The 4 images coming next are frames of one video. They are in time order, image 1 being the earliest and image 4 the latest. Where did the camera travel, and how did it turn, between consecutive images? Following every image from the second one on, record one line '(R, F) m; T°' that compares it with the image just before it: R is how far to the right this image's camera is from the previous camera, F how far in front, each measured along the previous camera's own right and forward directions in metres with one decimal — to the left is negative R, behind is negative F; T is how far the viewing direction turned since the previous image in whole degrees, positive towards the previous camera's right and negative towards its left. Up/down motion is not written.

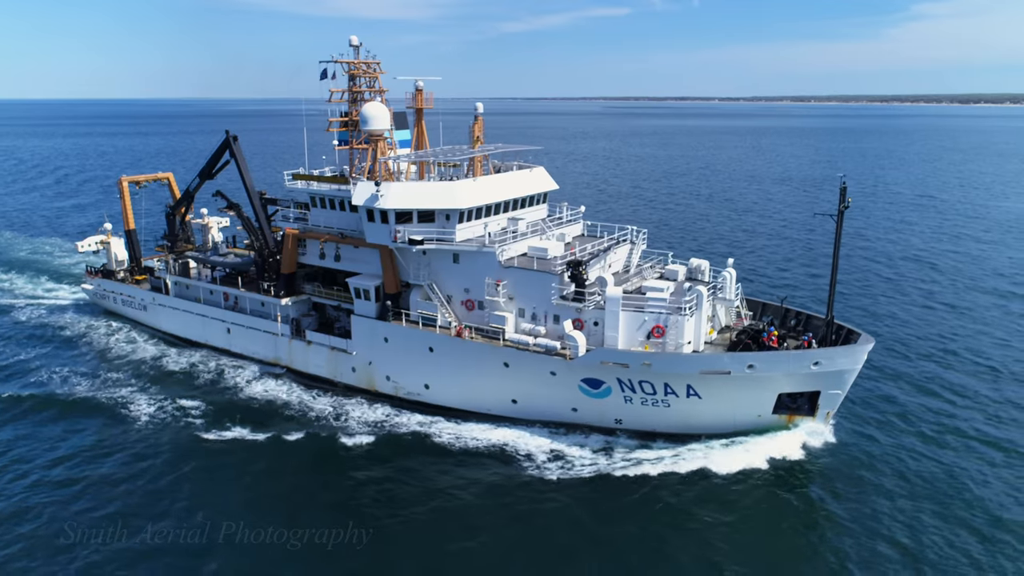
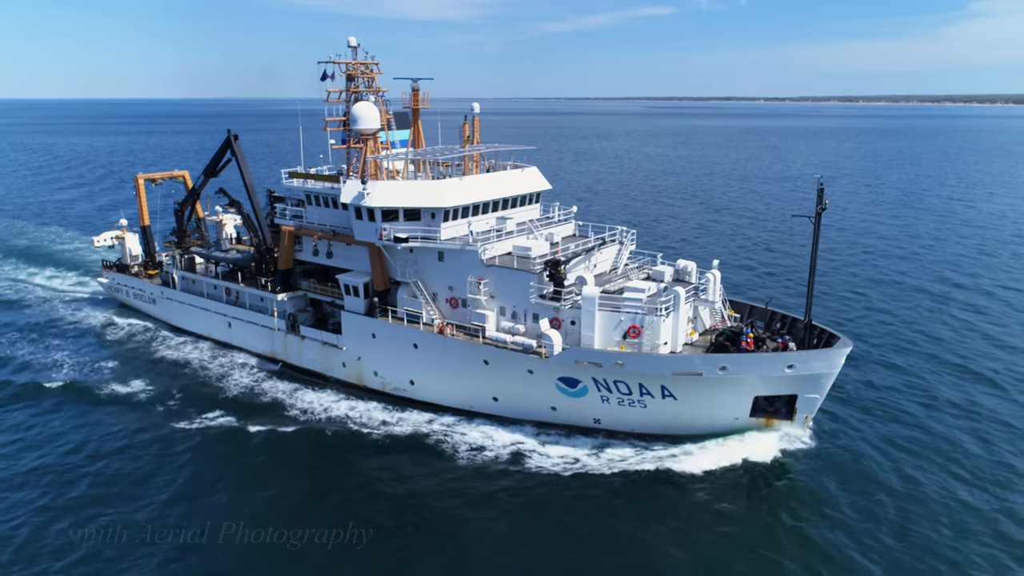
(+1.8, -0.1) m; -3°
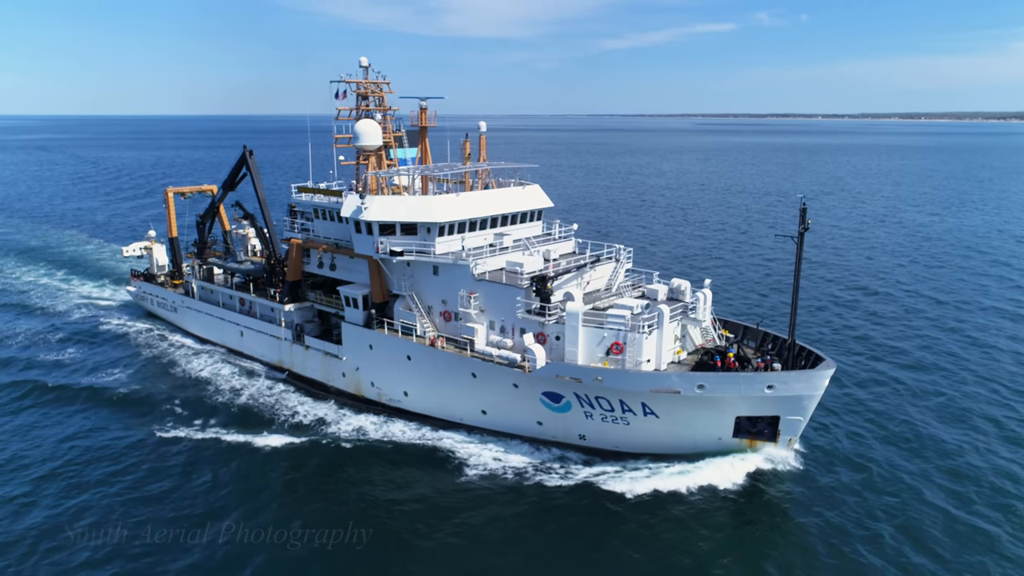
(+1.9, -0.3) m; -3°
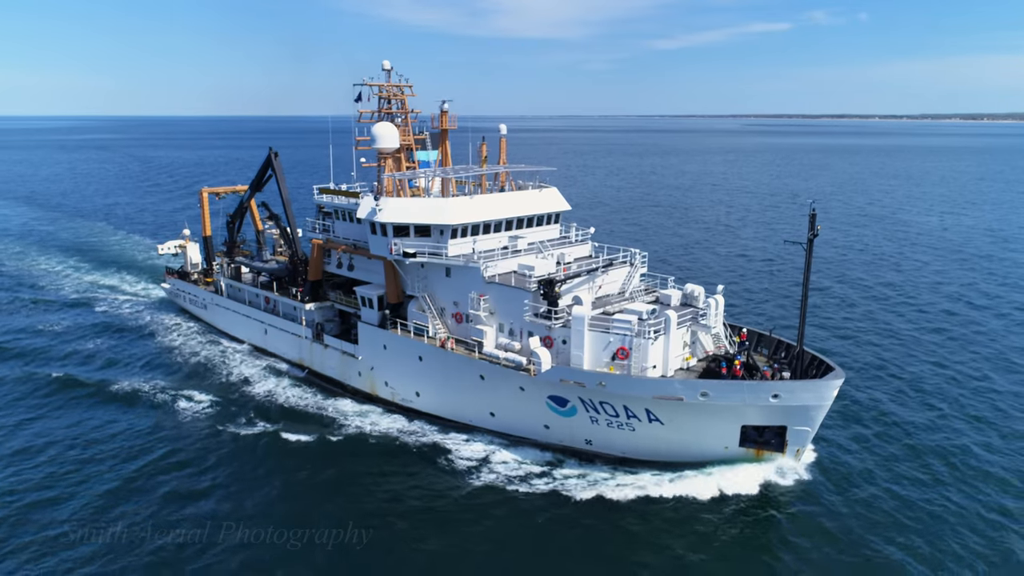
(+1.1, 0.0) m; -3°
